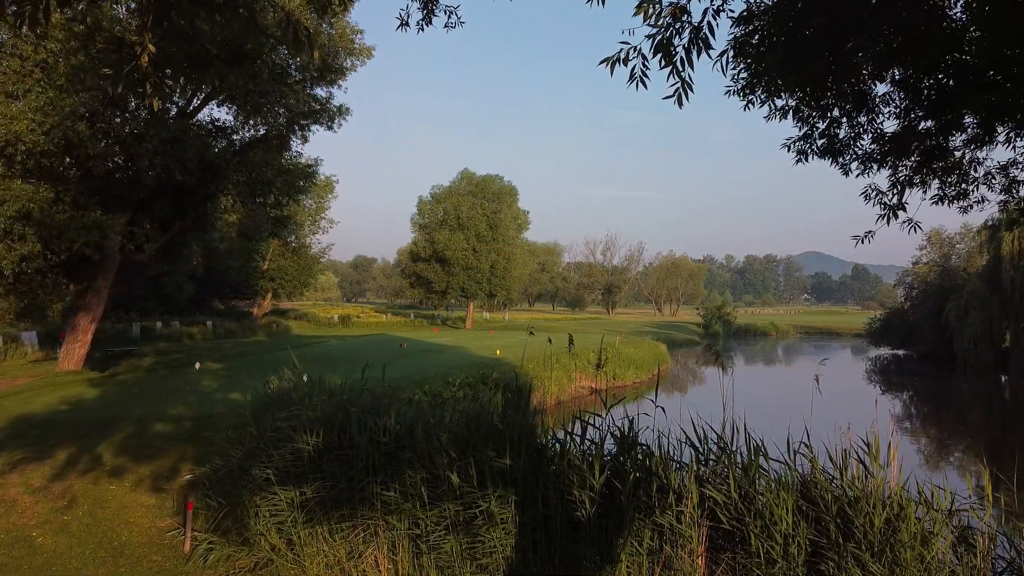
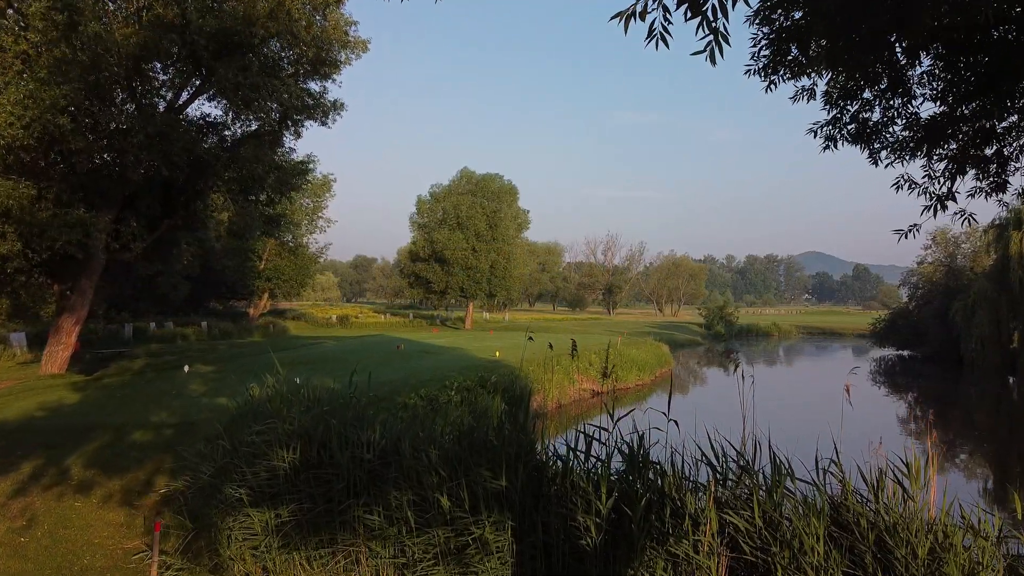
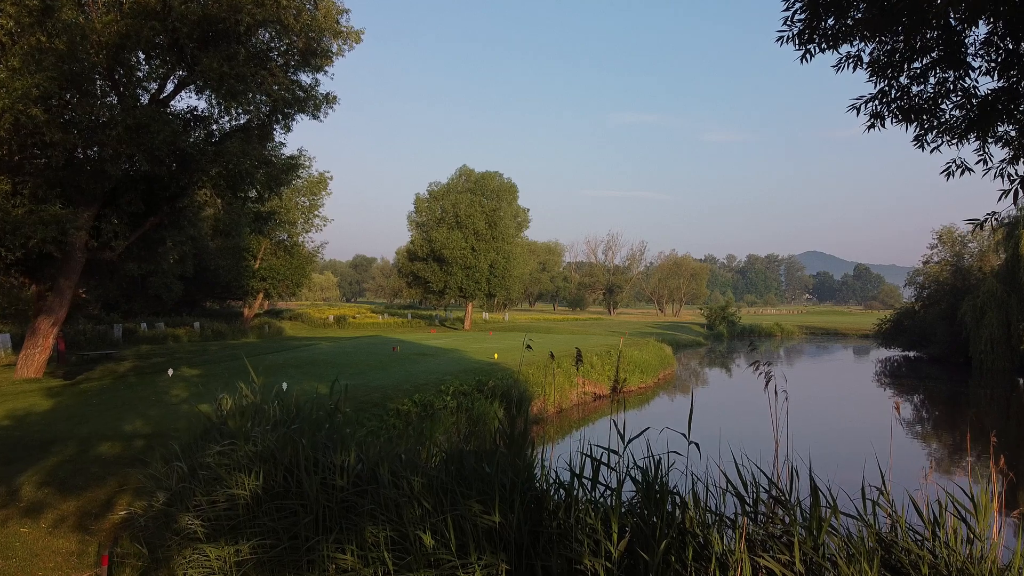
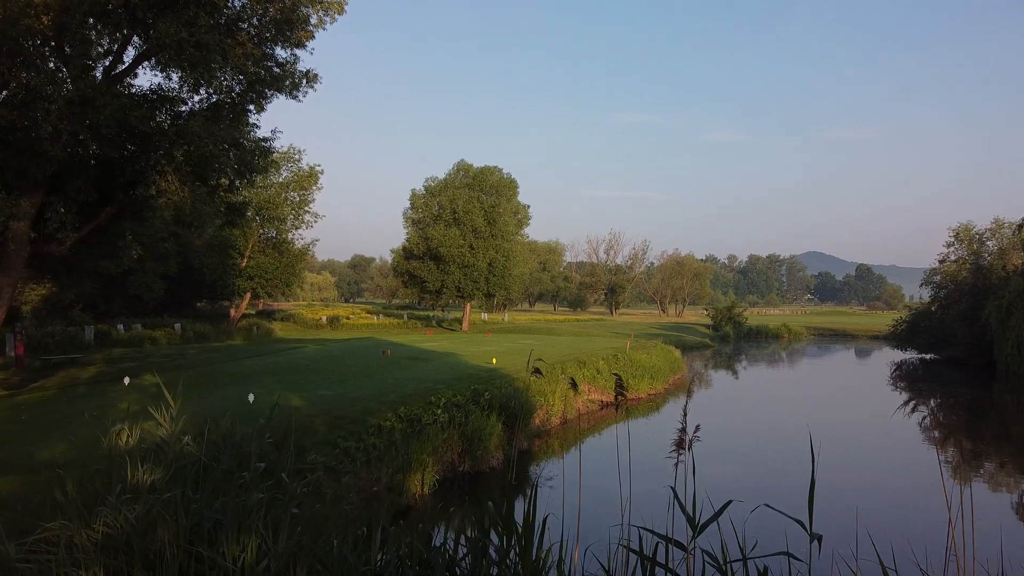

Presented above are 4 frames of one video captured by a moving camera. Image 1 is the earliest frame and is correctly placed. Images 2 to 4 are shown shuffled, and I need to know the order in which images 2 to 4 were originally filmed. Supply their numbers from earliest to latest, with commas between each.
2, 3, 4
